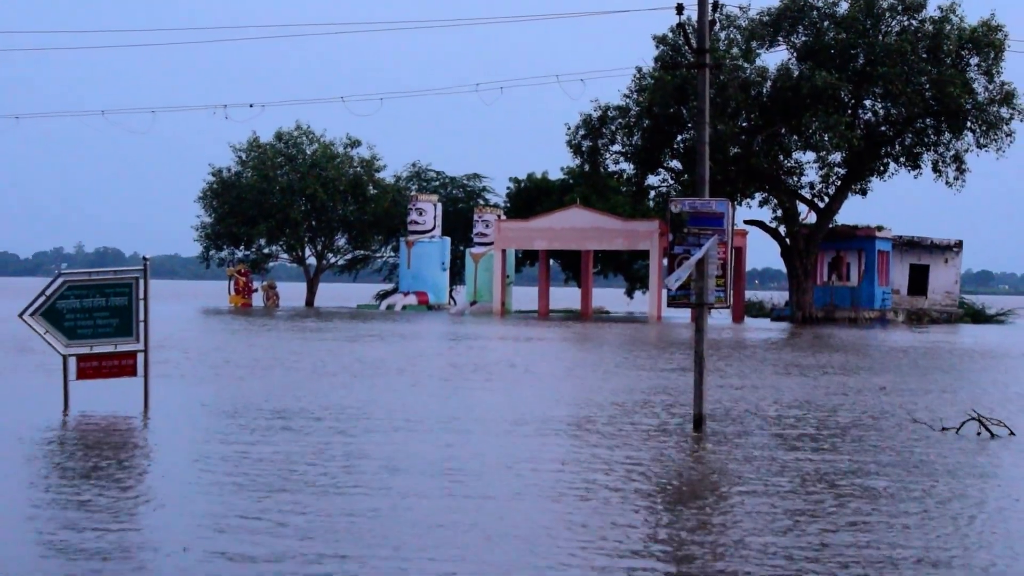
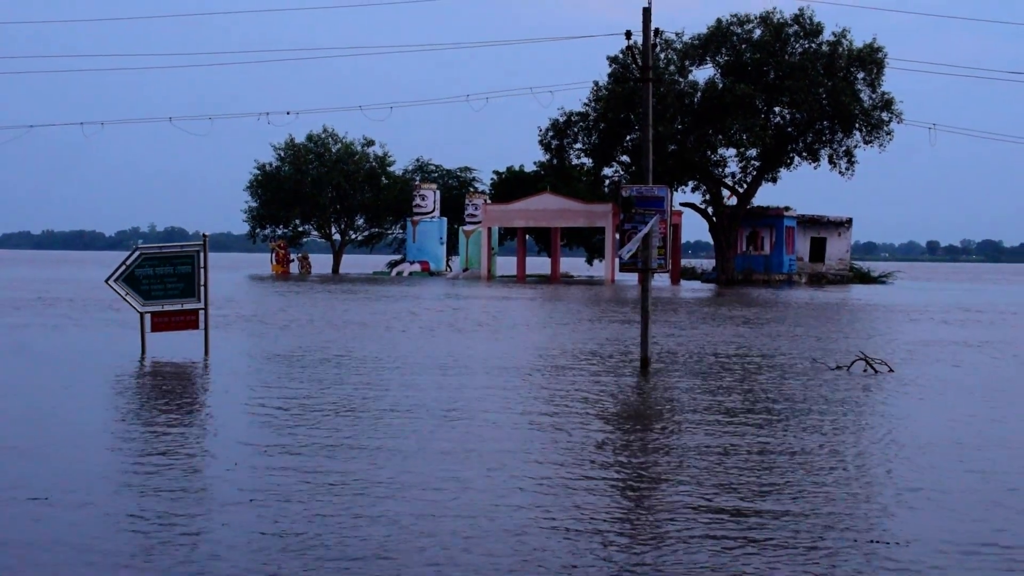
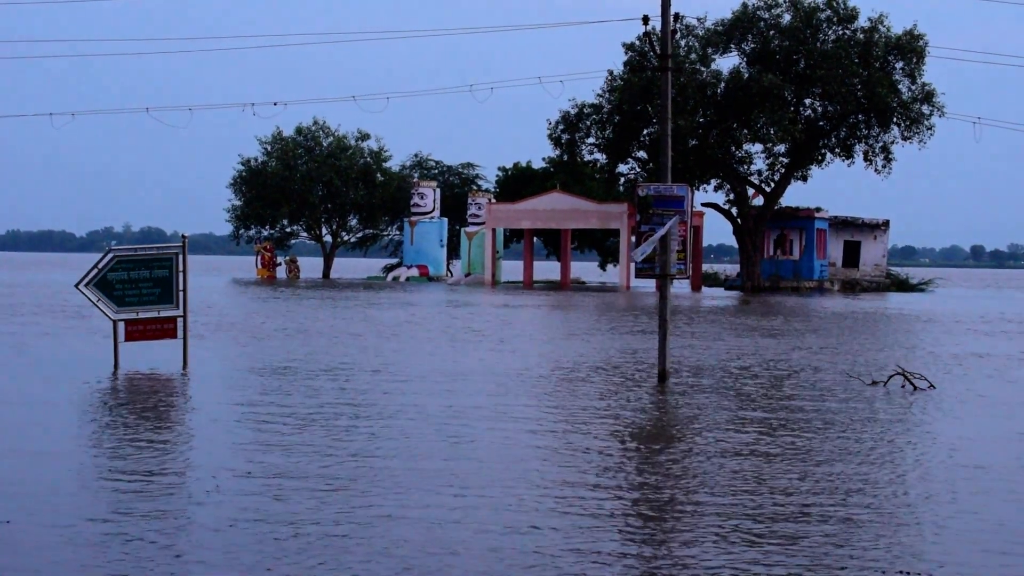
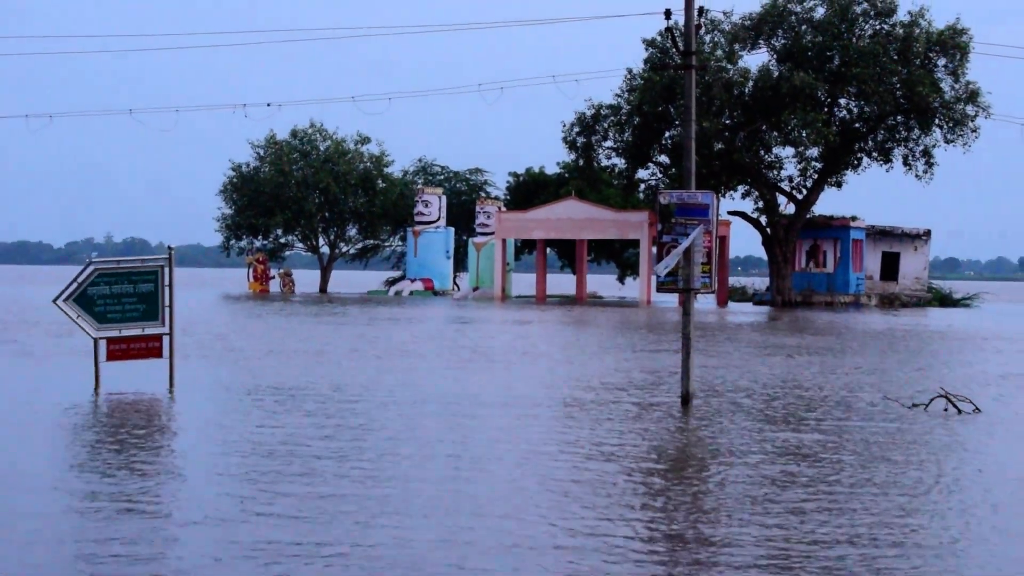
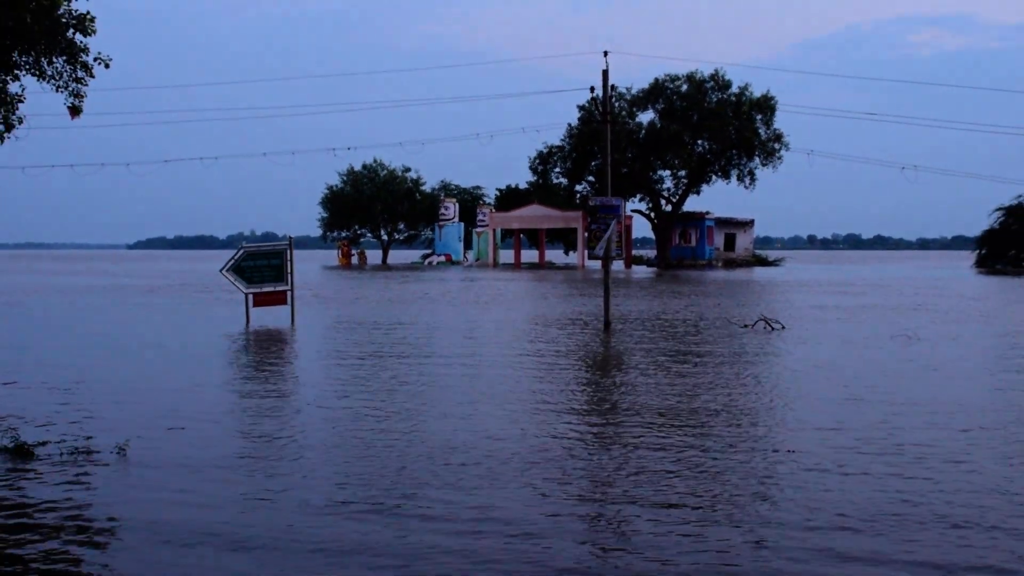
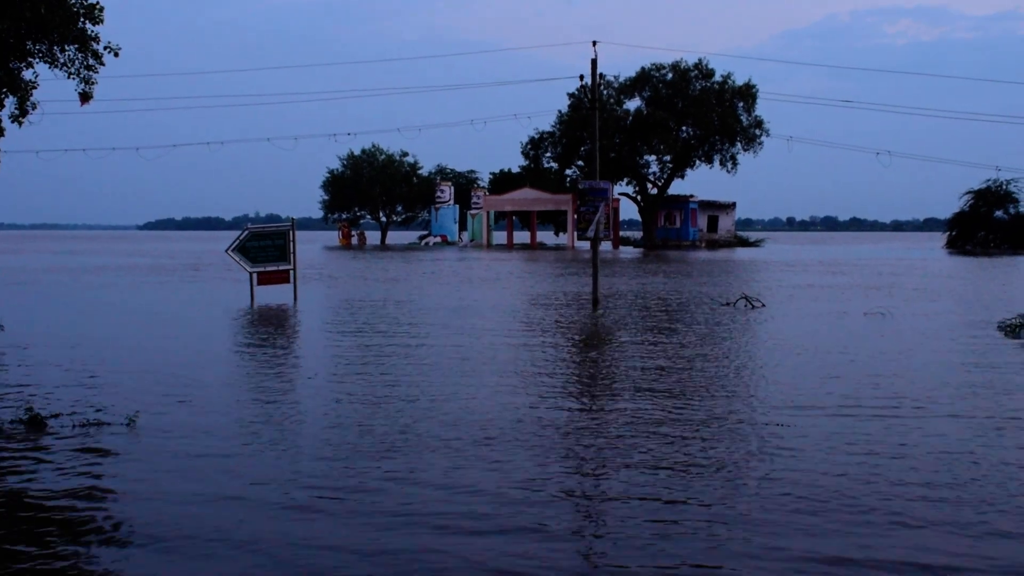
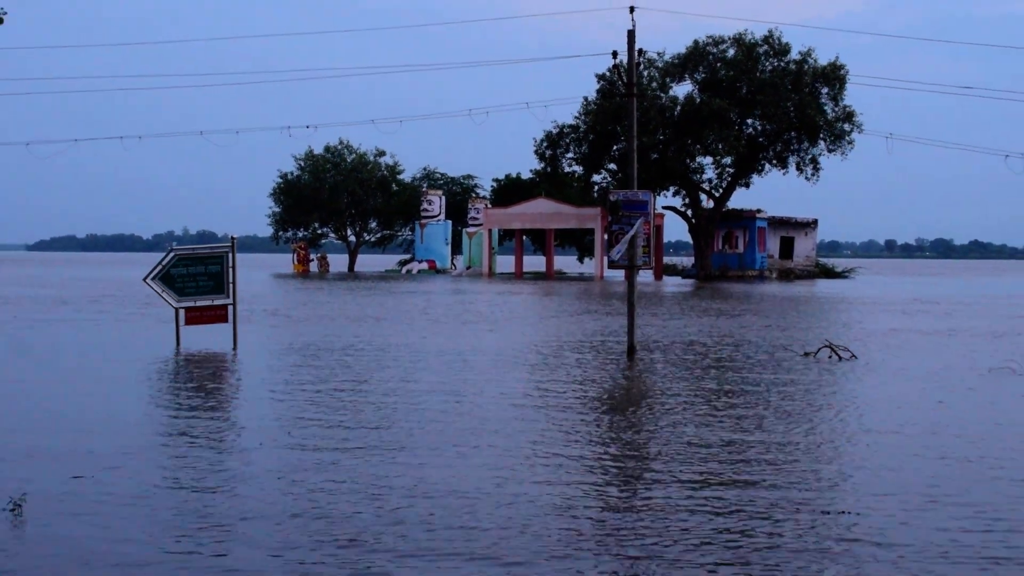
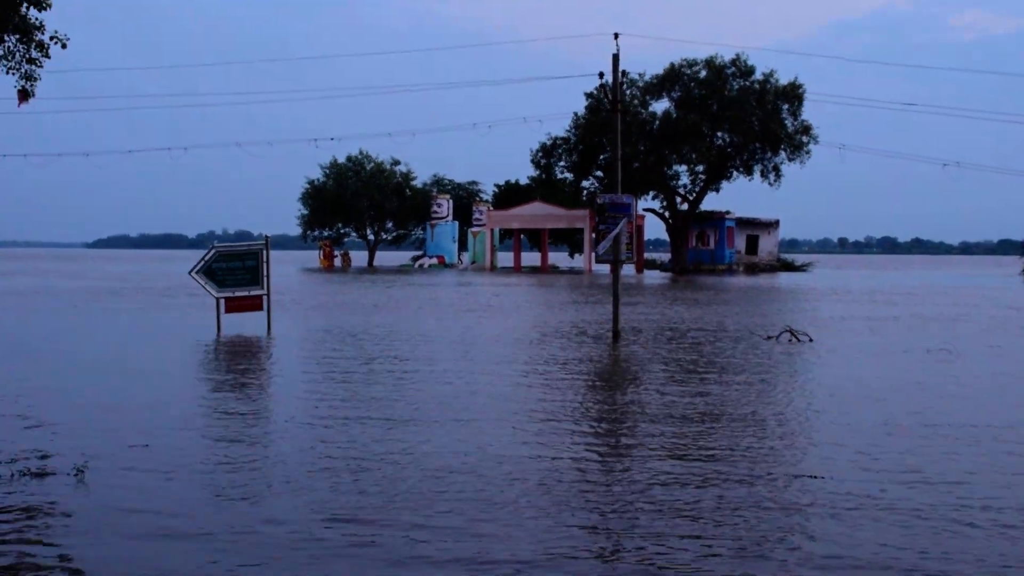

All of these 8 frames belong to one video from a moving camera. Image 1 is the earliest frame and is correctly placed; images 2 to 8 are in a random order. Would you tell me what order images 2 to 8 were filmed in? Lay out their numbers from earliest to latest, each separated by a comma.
4, 3, 2, 7, 8, 5, 6
